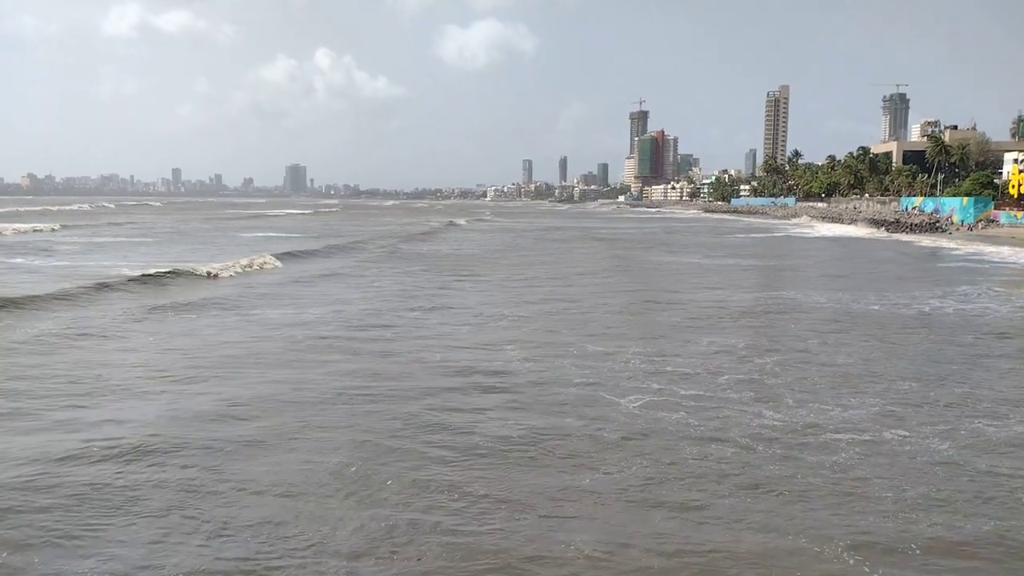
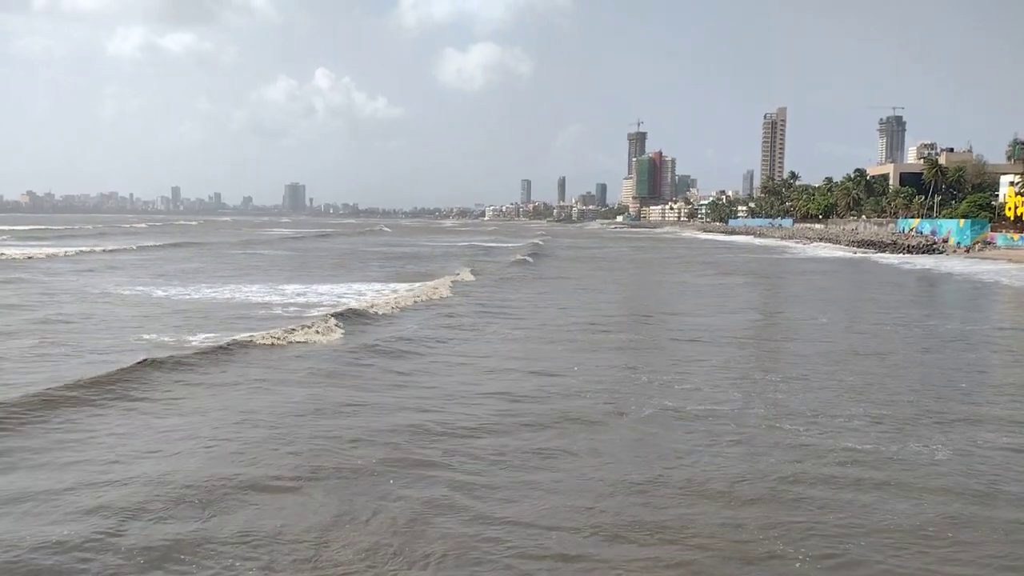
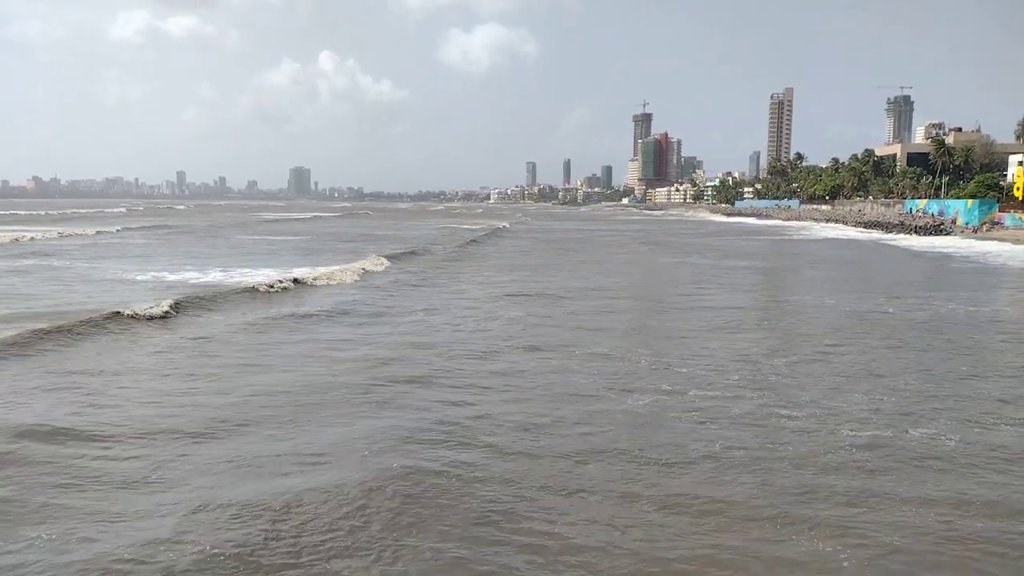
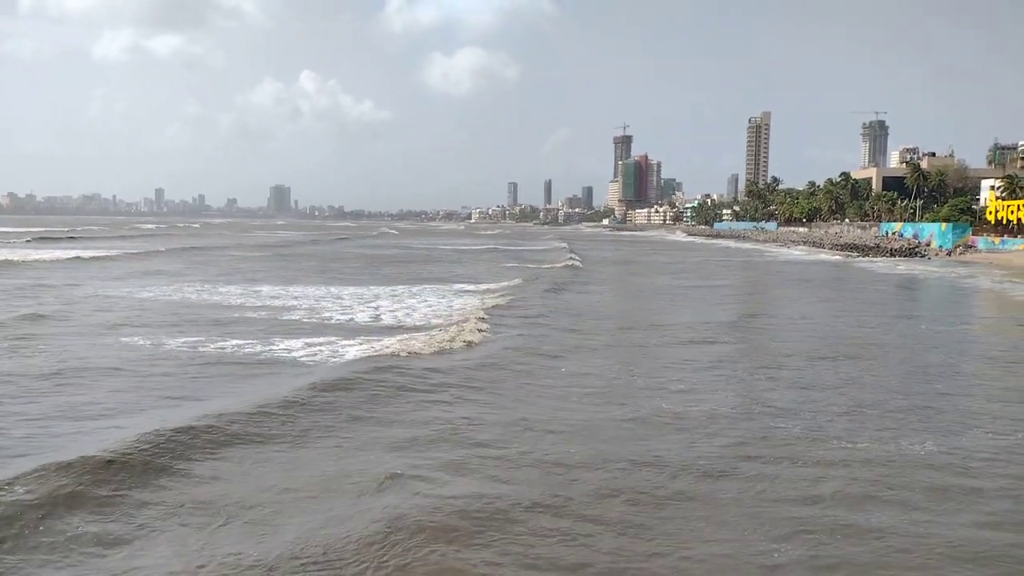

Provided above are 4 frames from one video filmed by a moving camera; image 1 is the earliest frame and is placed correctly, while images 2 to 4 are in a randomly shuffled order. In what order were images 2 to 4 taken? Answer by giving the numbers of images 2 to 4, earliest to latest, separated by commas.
3, 2, 4
